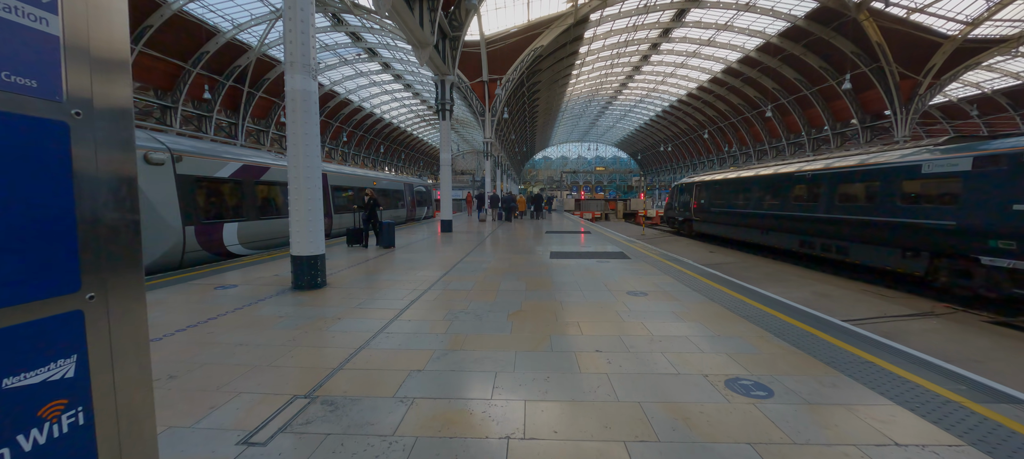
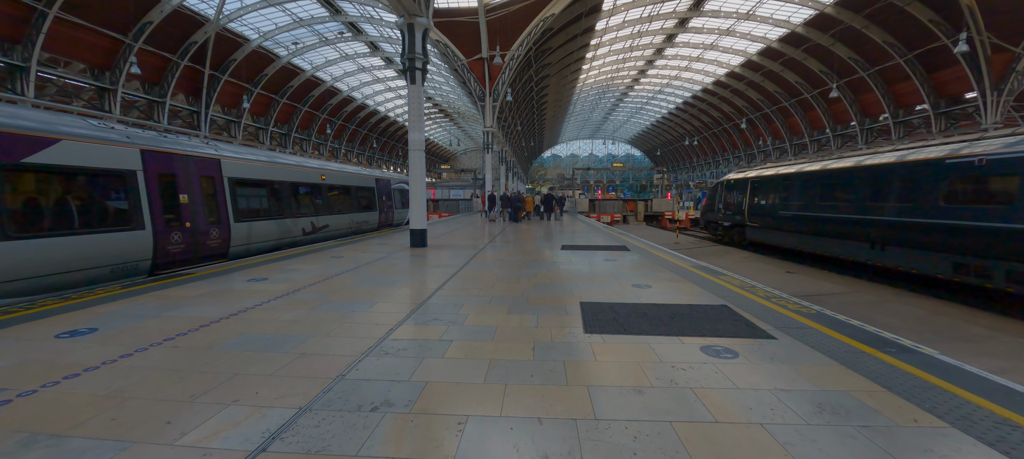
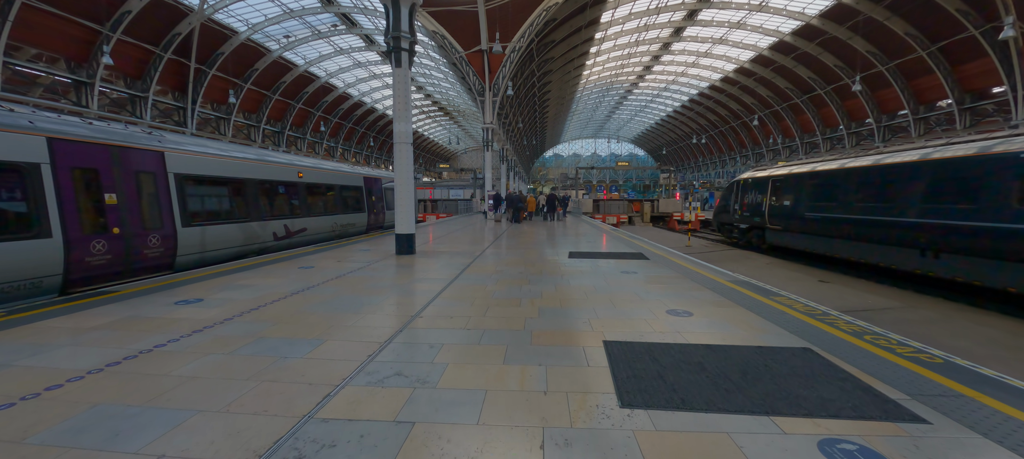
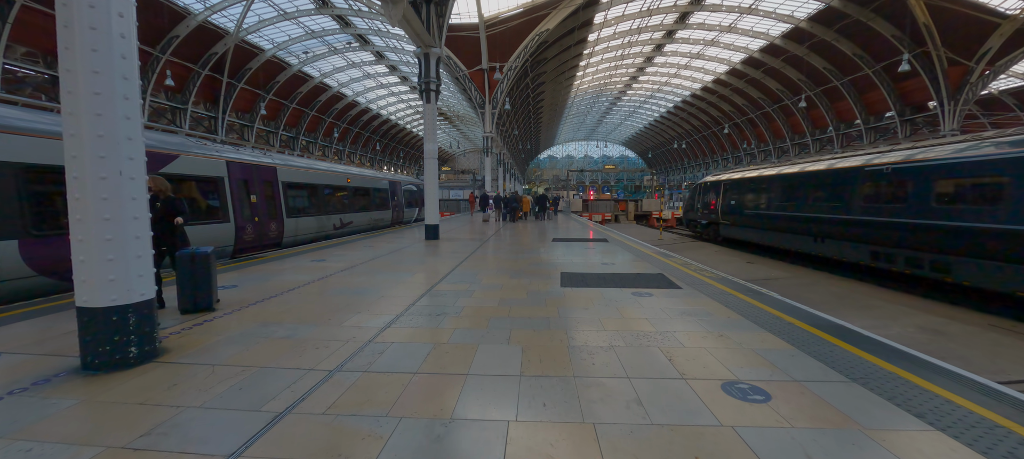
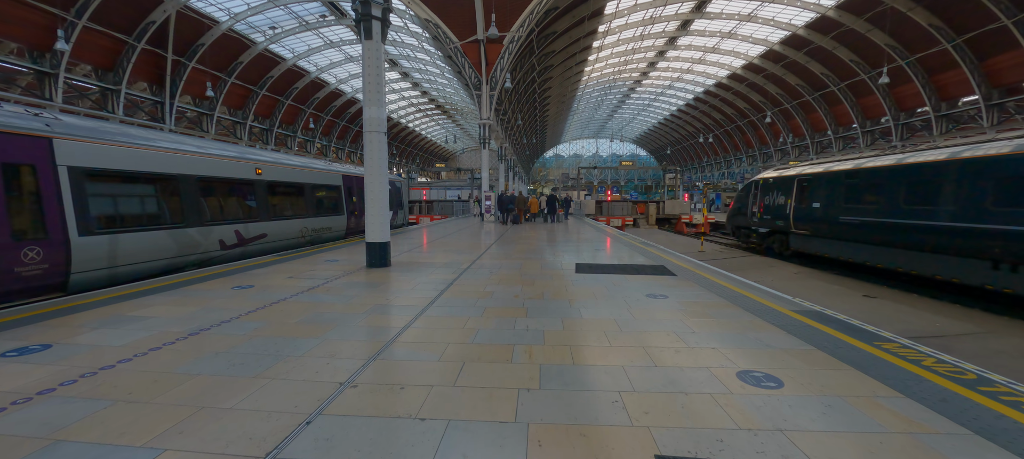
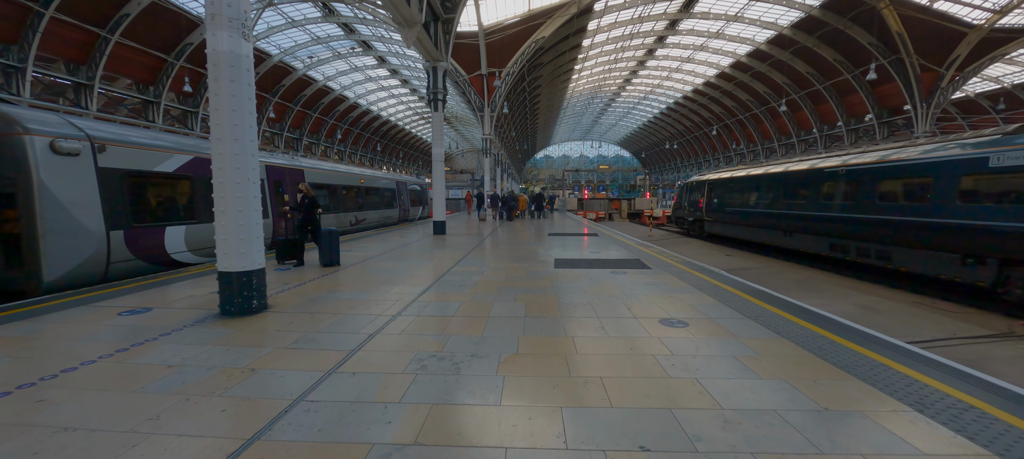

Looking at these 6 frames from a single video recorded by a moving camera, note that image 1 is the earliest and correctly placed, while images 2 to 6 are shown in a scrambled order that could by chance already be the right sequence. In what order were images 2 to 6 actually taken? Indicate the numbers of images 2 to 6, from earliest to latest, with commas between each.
6, 4, 2, 3, 5
